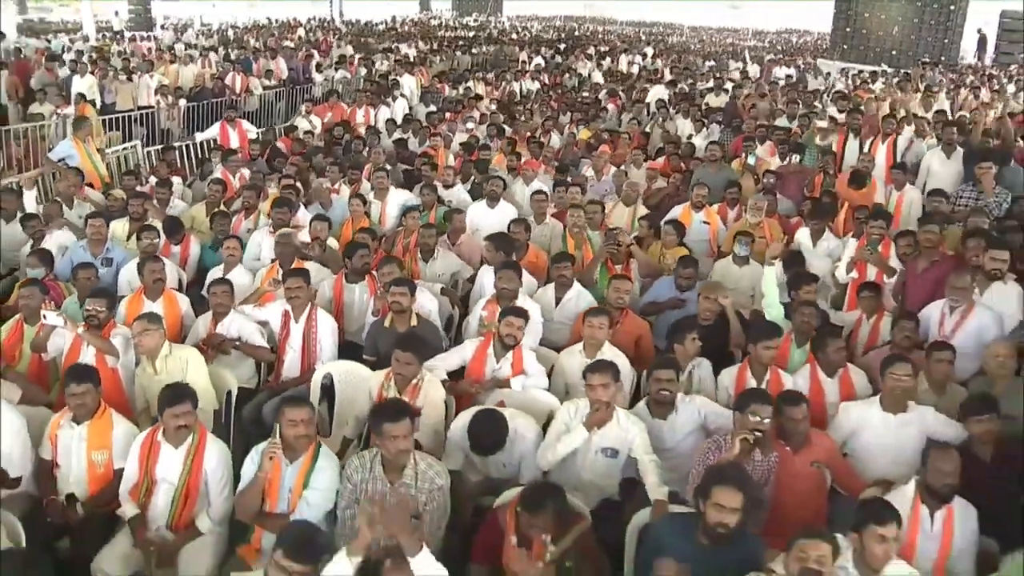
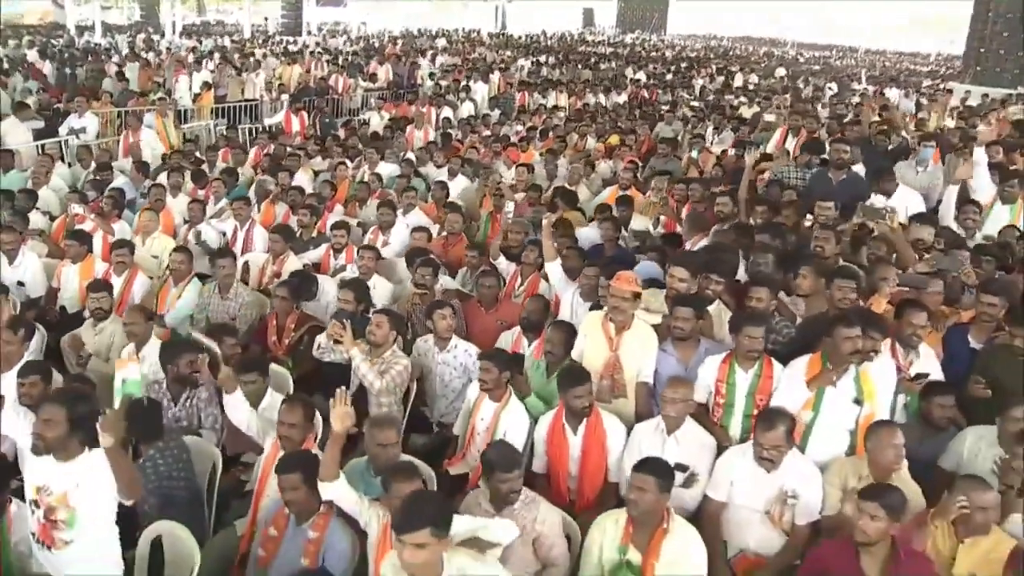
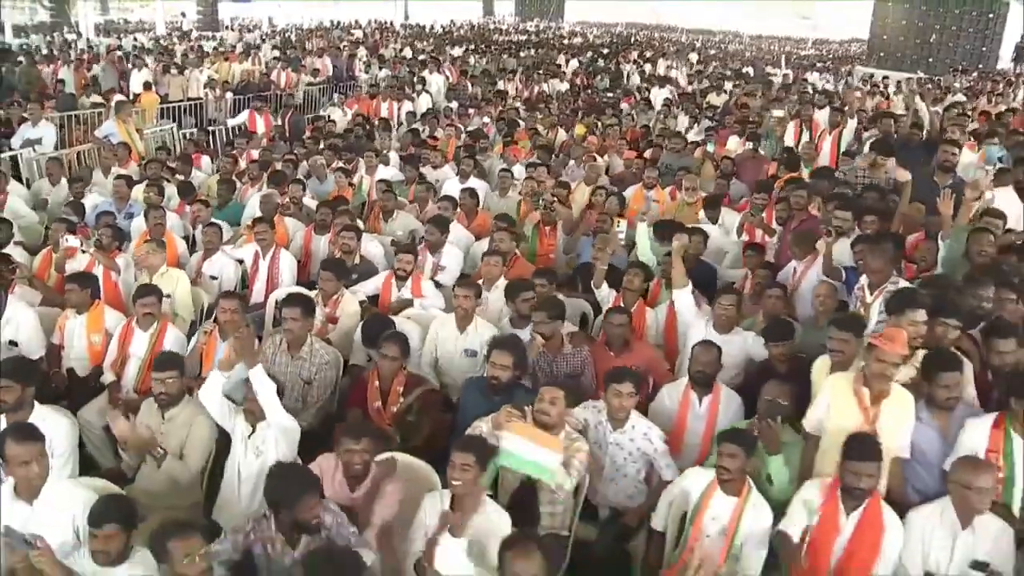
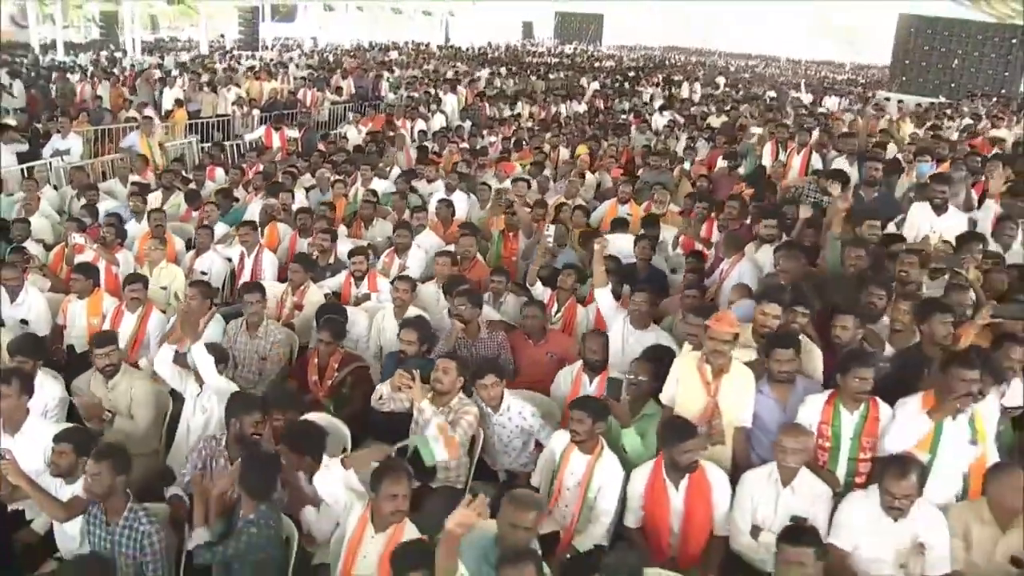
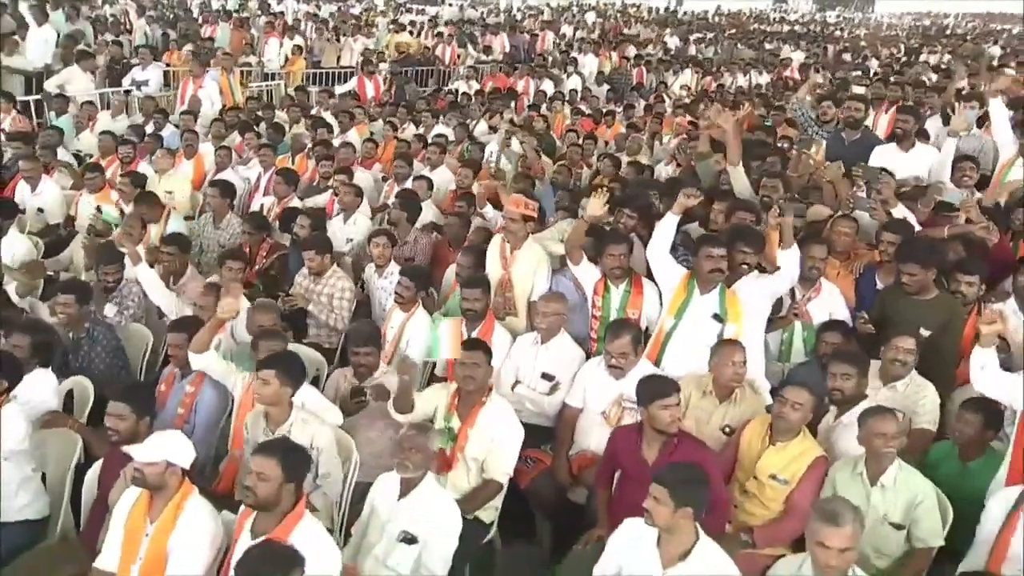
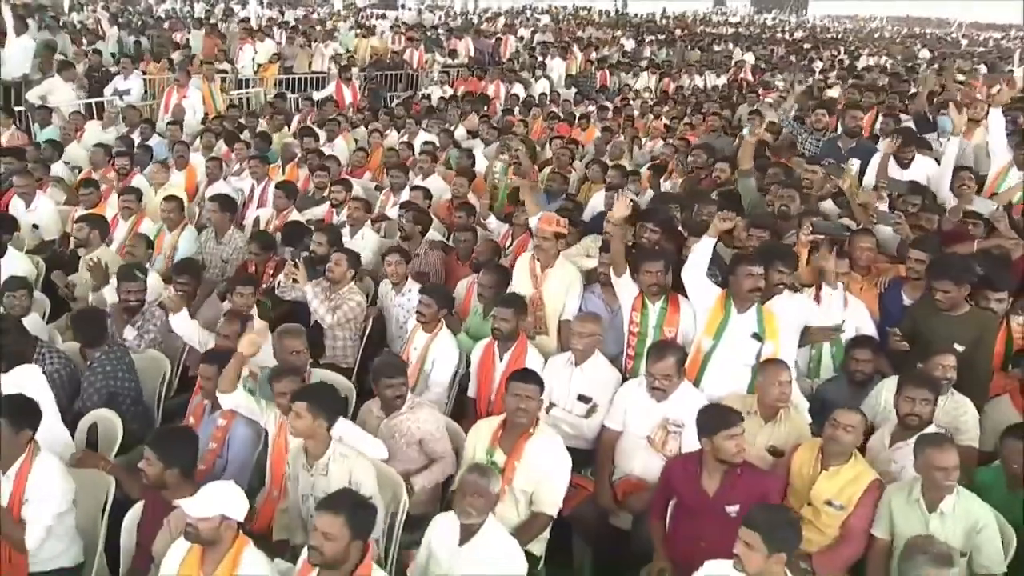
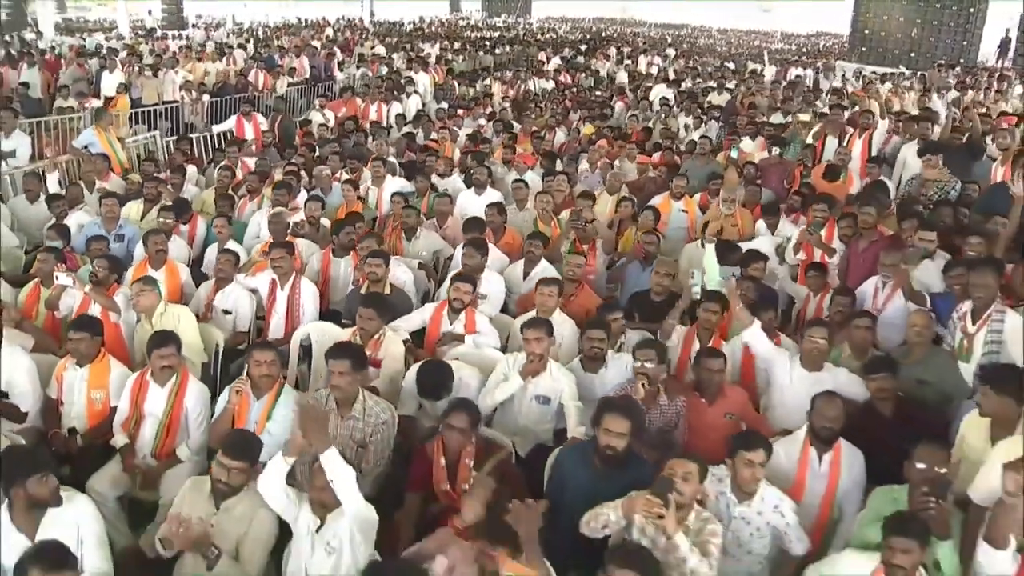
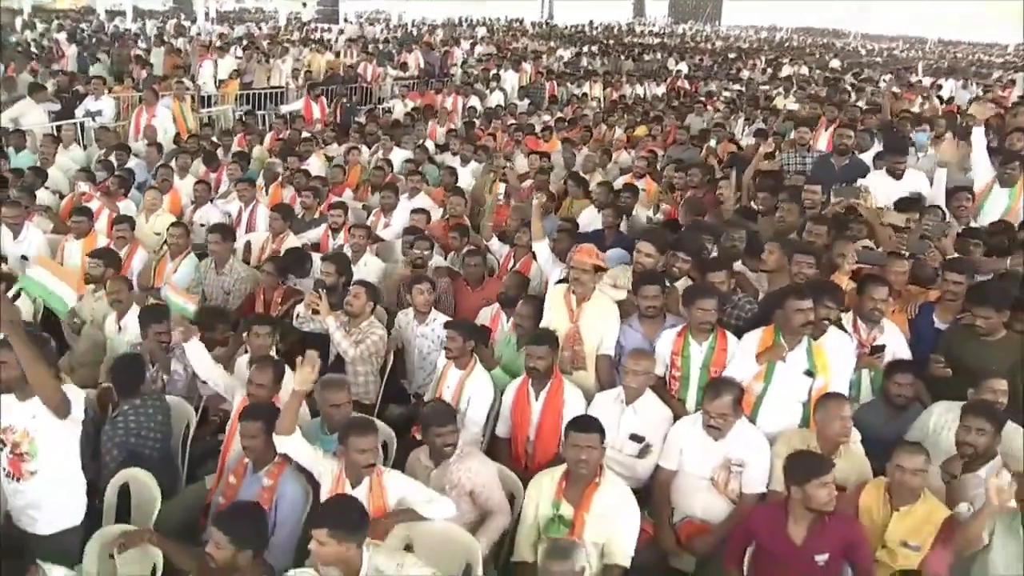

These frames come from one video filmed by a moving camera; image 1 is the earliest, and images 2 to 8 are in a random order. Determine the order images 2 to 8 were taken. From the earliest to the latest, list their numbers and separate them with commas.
7, 3, 4, 2, 8, 6, 5
